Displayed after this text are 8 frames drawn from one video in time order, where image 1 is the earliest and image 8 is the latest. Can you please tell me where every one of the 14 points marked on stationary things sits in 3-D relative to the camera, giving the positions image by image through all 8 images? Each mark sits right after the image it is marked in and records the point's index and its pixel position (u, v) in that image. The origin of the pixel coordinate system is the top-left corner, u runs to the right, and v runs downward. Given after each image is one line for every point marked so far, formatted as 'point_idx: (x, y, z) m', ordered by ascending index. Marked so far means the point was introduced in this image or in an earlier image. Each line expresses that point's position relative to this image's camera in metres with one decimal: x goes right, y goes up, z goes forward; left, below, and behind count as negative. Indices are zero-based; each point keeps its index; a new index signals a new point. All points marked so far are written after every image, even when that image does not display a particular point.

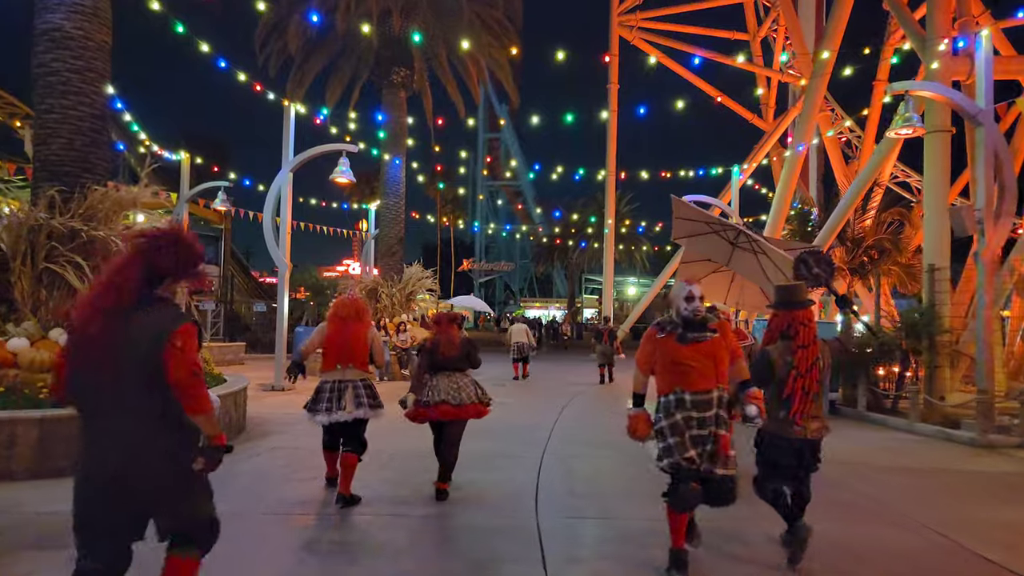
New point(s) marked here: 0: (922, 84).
0: (+5.5, +2.7, +9.1) m
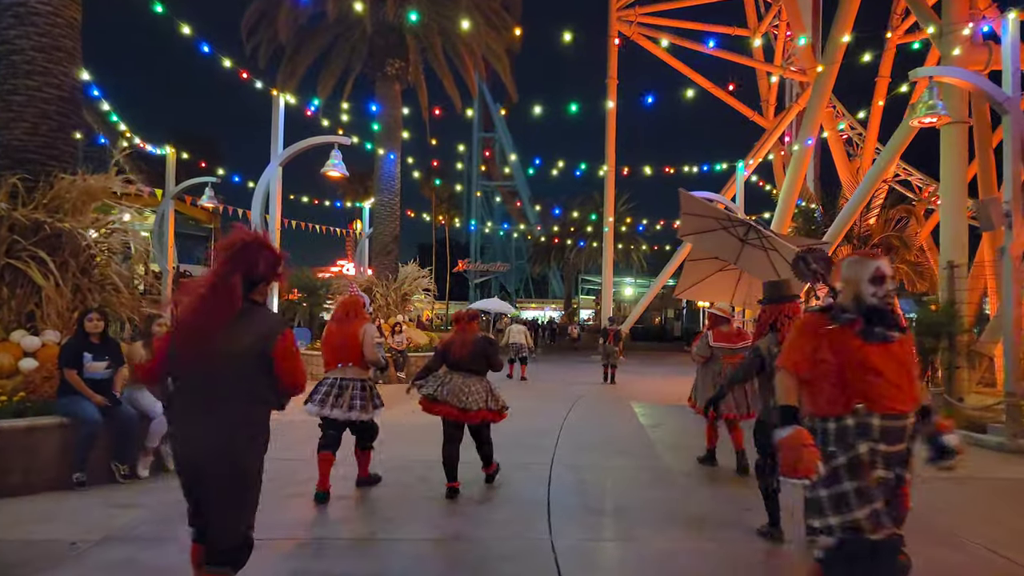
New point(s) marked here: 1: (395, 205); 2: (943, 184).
0: (+5.5, +2.8, +8.6) m
1: (-2.8, +2.0, +16.4) m
2: (+7.2, +1.7, +11.3) m
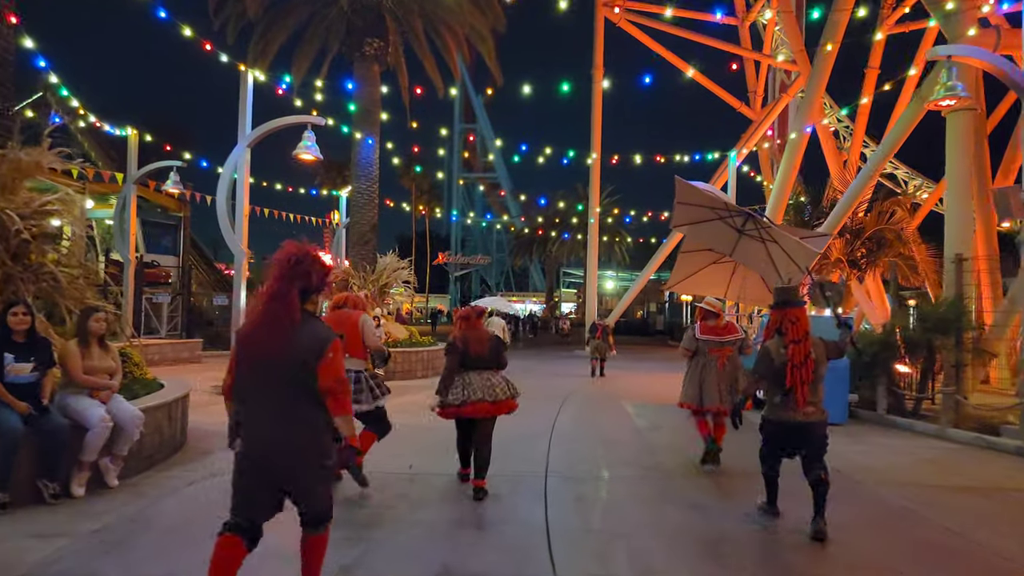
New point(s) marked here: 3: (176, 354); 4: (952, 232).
0: (+5.3, +2.9, +8.1) m
1: (-3.2, +2.2, +15.6) m
2: (+7.0, +1.8, +10.8) m
3: (-7.7, -1.5, +15.5) m
4: (+7.0, +0.9, +10.7) m
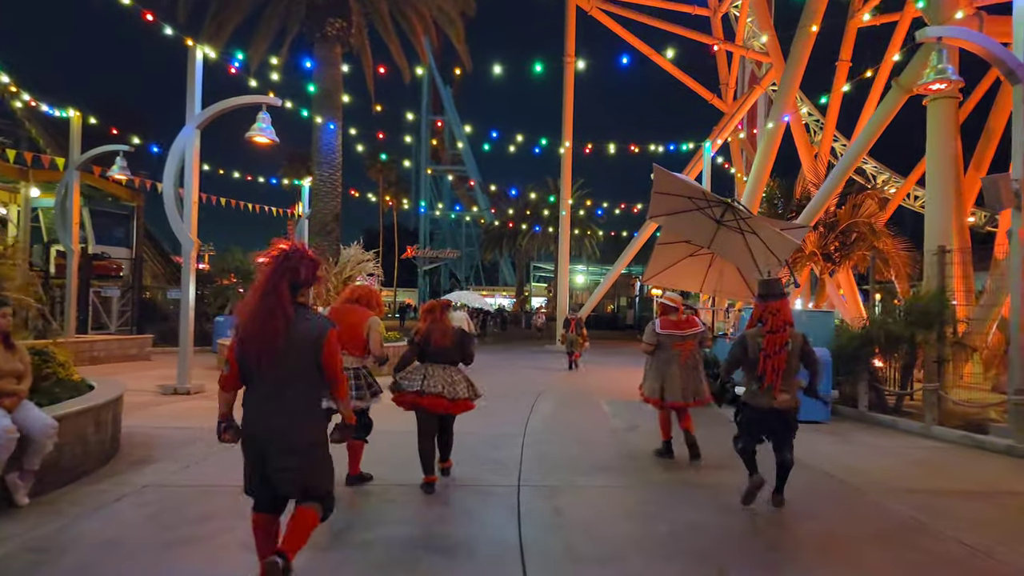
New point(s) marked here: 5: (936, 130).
0: (+5.0, +2.9, +7.8) m
1: (-3.9, +2.4, +14.9) m
2: (+6.5, +1.9, +10.6) m
3: (-8.3, -1.4, +14.6) m
4: (+6.5, +1.0, +10.5) m
5: (+6.5, +2.4, +10.5) m
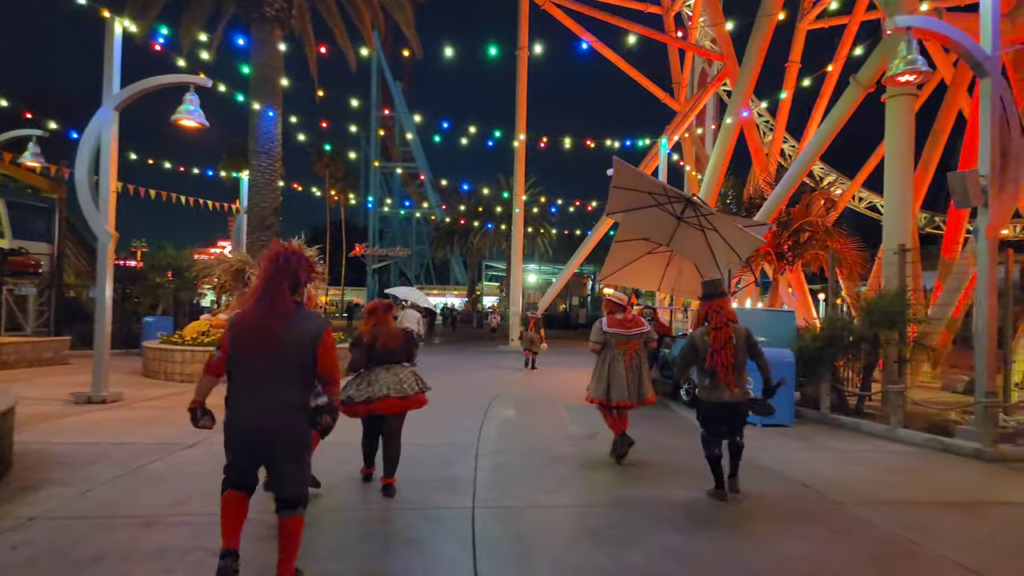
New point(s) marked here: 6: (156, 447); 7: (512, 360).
0: (+4.5, +3.0, +7.5) m
1: (-4.9, +2.4, +14.0) m
2: (+5.8, +1.9, +10.4) m
3: (-9.3, -1.3, +13.4) m
4: (+5.8, +1.0, +10.3) m
5: (+5.8, +2.5, +10.3) m
6: (-3.7, -1.7, +7.1) m
7: (0.0, -2.0, +18.5) m
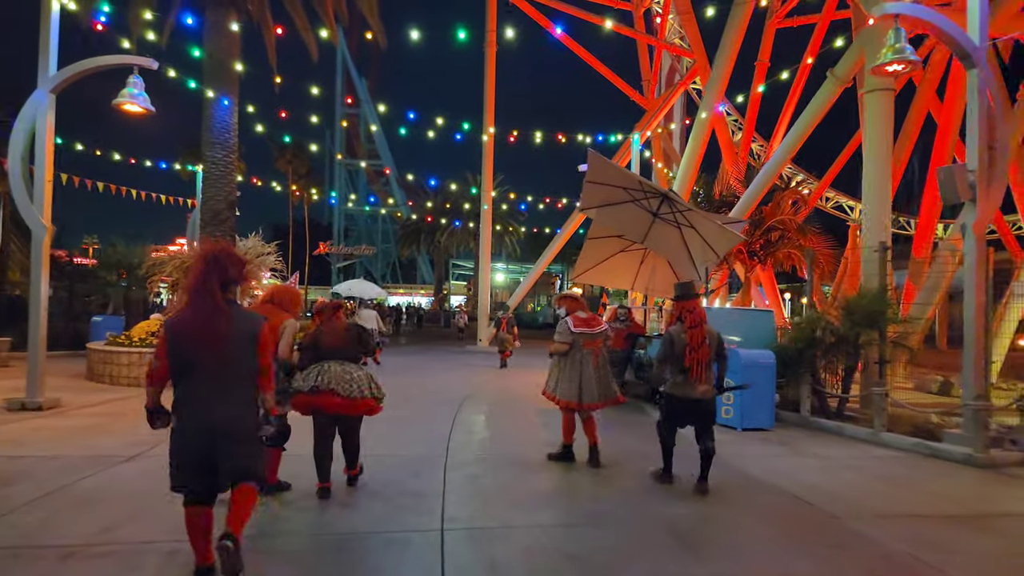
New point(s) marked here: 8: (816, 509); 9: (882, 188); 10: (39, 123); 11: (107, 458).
0: (+4.2, +3.0, +7.2) m
1: (-5.5, +2.4, +13.2) m
2: (+5.3, +1.9, +10.2) m
3: (-9.9, -1.3, +12.5) m
4: (+5.3, +1.1, +10.1) m
5: (+5.4, +2.5, +10.1) m
6: (-4.0, -1.6, +6.4) m
7: (-0.8, -1.9, +18.0) m
8: (+2.3, -1.7, +5.2) m
9: (+5.5, +1.5, +10.0) m
10: (-6.3, +2.2, +9.1) m
11: (-3.9, -1.6, +6.5) m
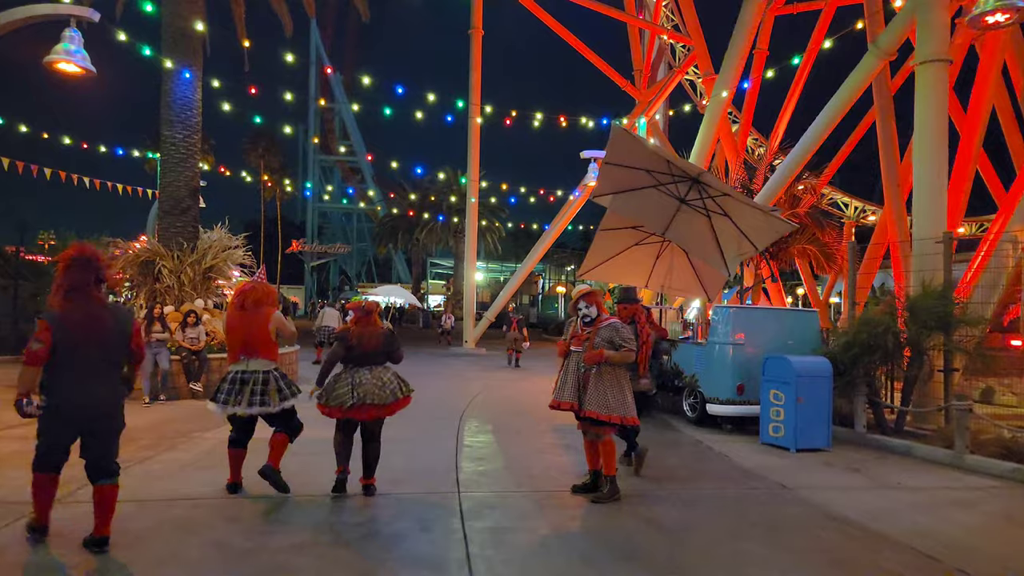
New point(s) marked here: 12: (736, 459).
0: (+4.4, +3.0, +6.0) m
1: (-5.5, +2.5, +11.7) m
2: (+5.4, +2.0, +9.1) m
3: (-9.9, -1.2, +10.8) m
4: (+5.4, +1.1, +9.0) m
5: (+5.5, +2.5, +9.0) m
6: (-3.7, -1.6, +4.9) m
7: (-1.0, -1.9, +16.7) m
8: (+2.6, -1.7, +4.0) m
9: (+5.6, +1.5, +8.9) m
10: (-6.2, +2.3, +7.6) m
11: (-3.6, -1.6, +5.0) m
12: (+2.3, -1.7, +6.8) m
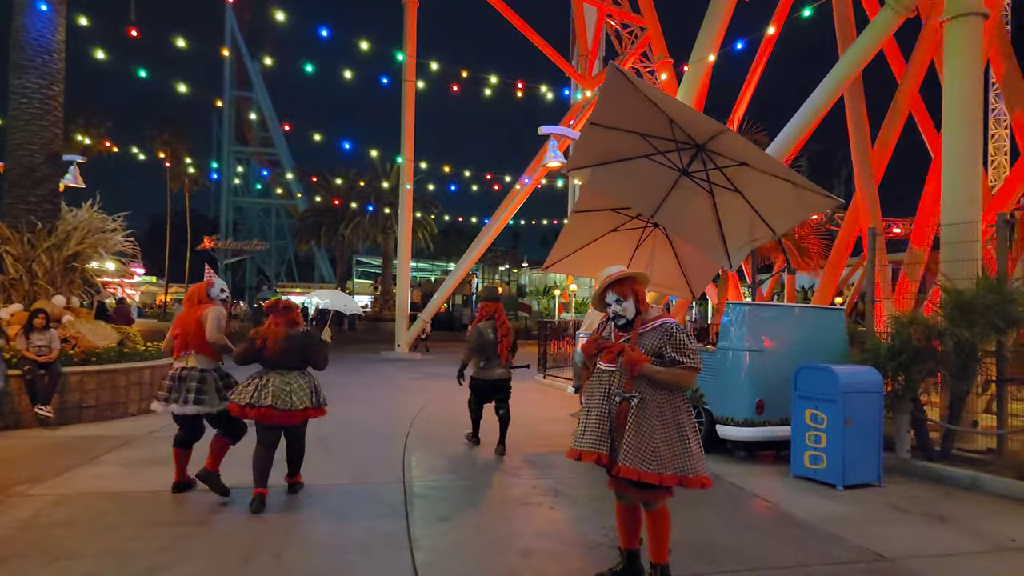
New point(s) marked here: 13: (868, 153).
0: (+4.3, +3.1, +4.6) m
1: (-6.2, +2.5, +9.2) m
2: (+5.0, +2.0, +7.7) m
3: (-10.4, -1.1, +7.7) m
4: (+5.0, +1.2, +7.6) m
5: (+5.0, +2.6, +7.6) m
6: (-3.7, -1.5, +2.6) m
7: (-2.3, -1.8, +14.6) m
8: (+2.7, -1.6, +2.3) m
9: (+5.1, +1.6, +7.6) m
10: (-6.4, +2.4, +5.0) m
11: (-3.6, -1.5, +2.7) m
12: (+2.0, -1.6, +5.1) m
13: (+7.2, +2.8, +13.8) m
